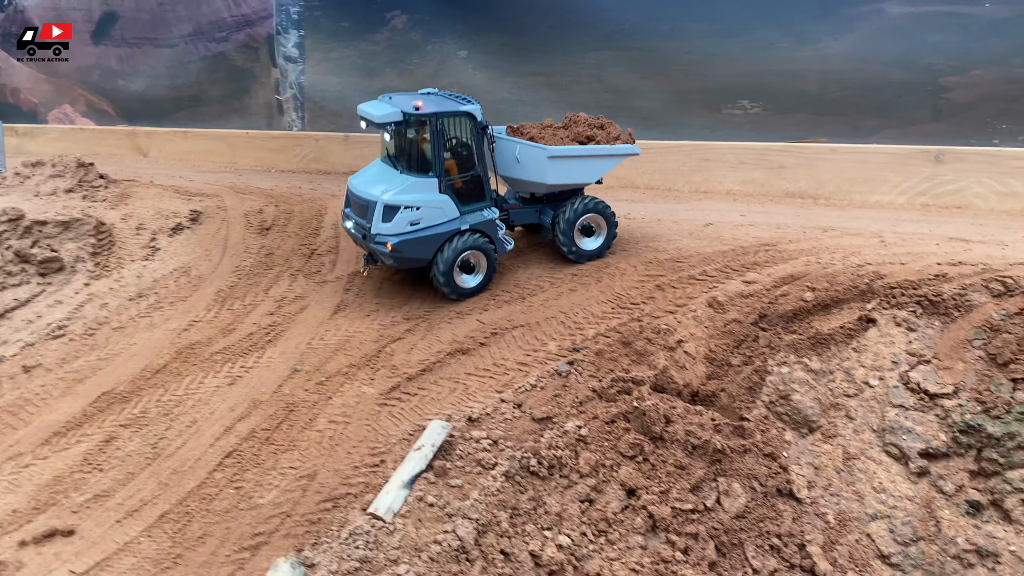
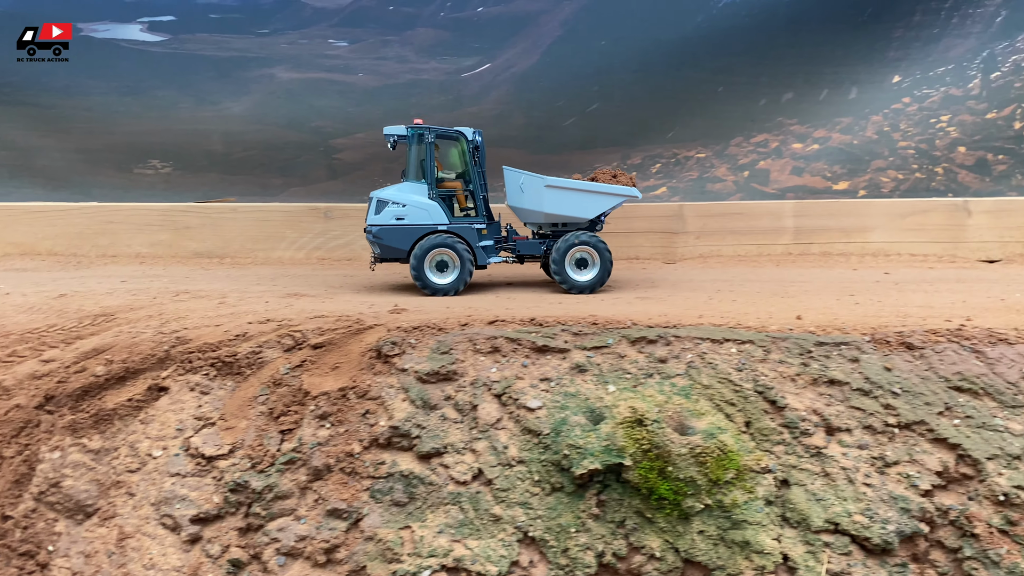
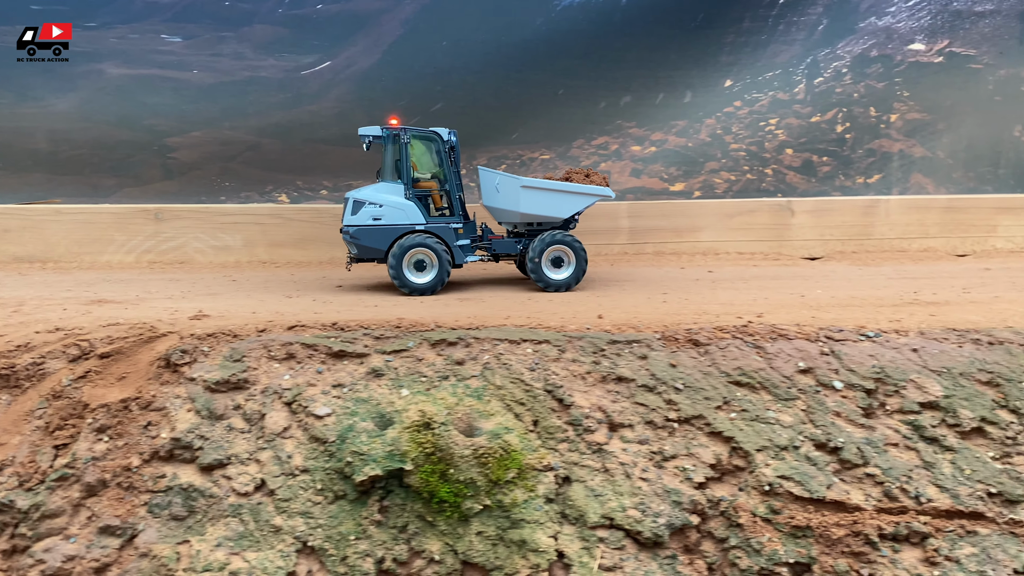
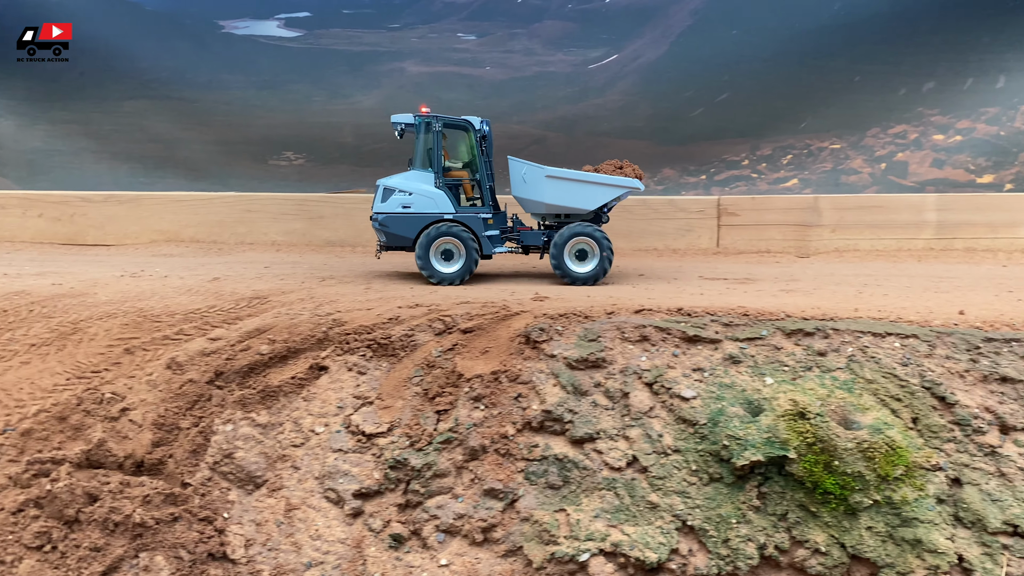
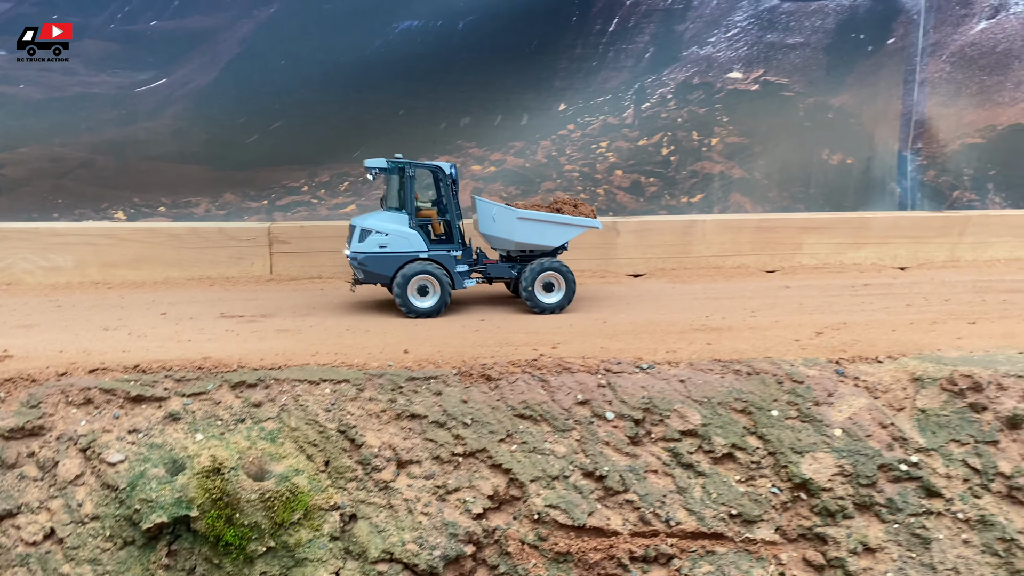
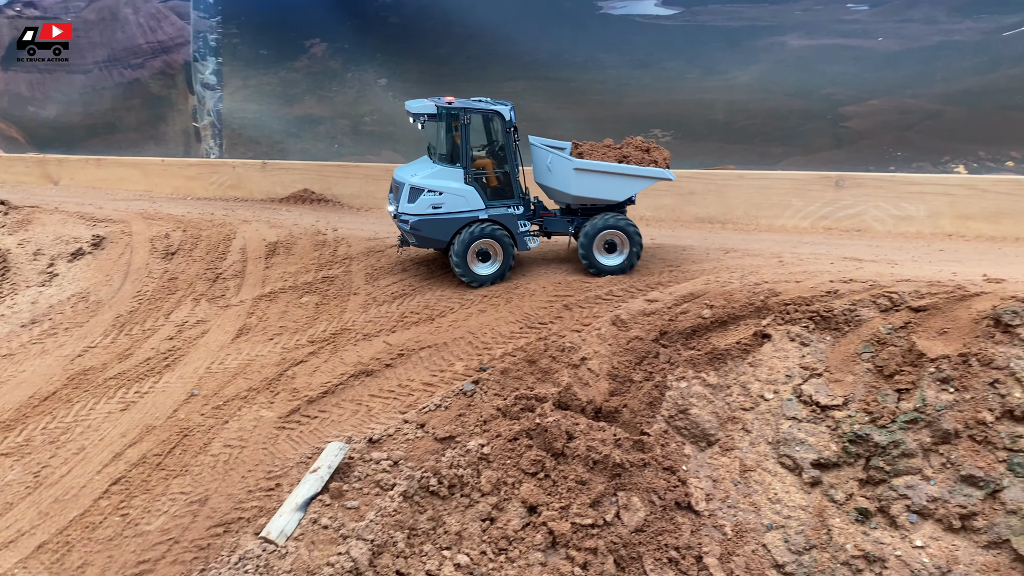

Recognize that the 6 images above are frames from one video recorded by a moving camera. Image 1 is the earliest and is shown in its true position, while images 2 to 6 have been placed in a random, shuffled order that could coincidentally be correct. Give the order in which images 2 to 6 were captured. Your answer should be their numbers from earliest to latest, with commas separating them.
6, 4, 2, 3, 5
